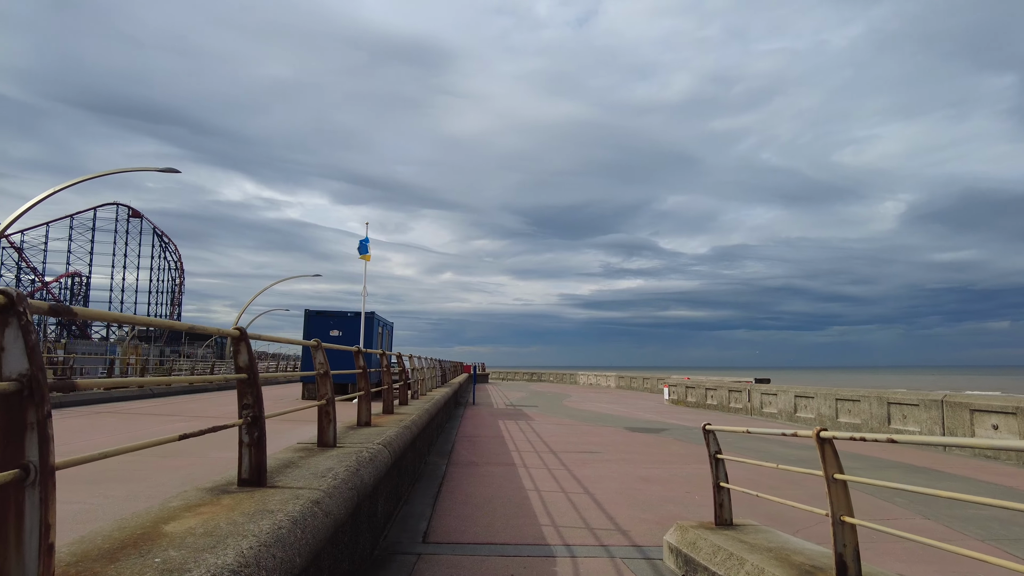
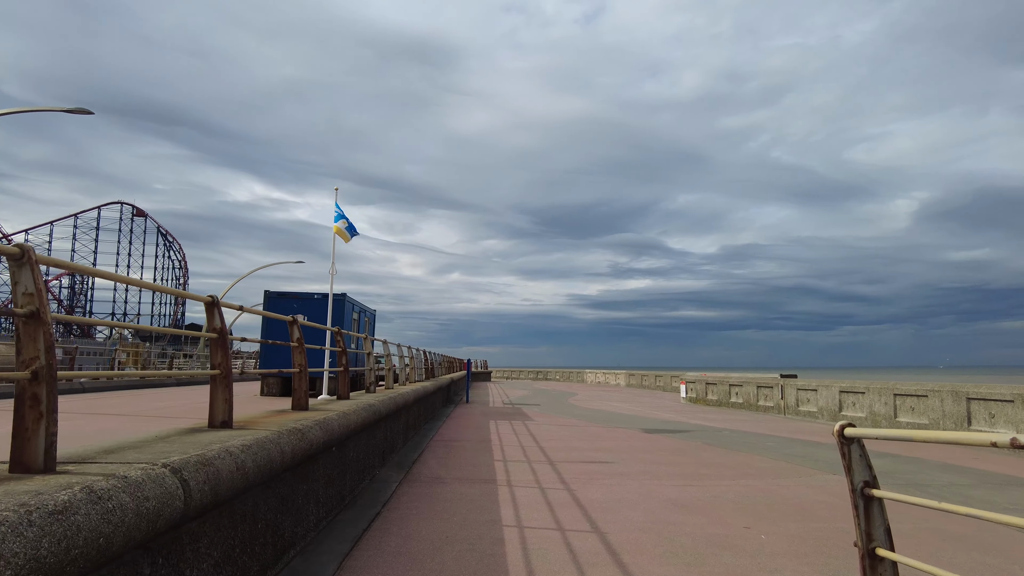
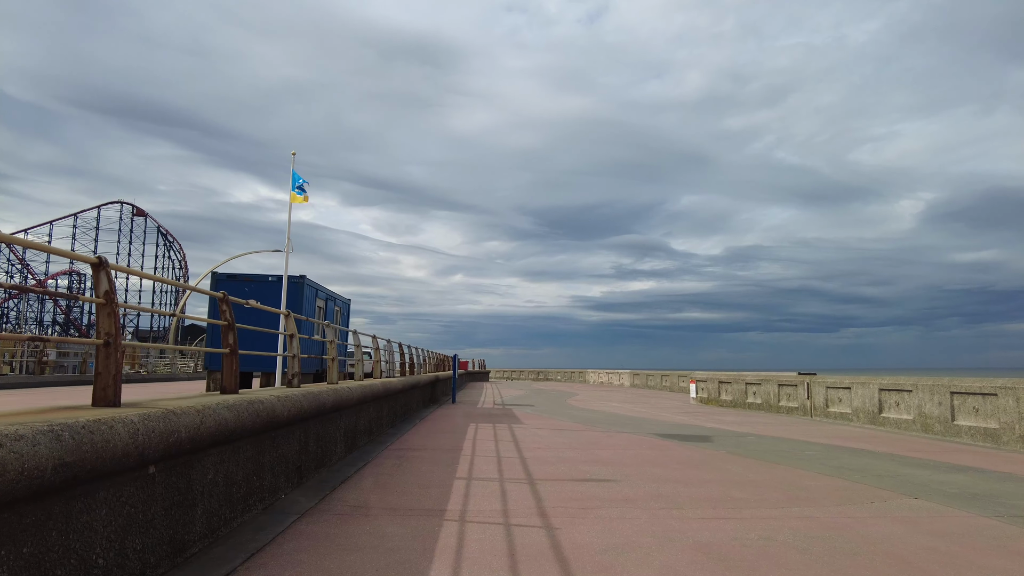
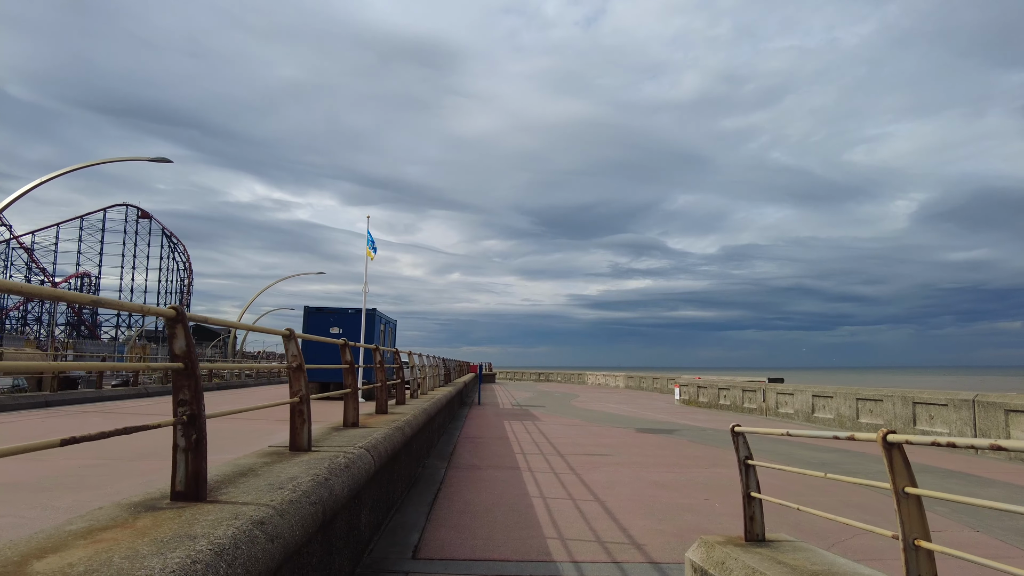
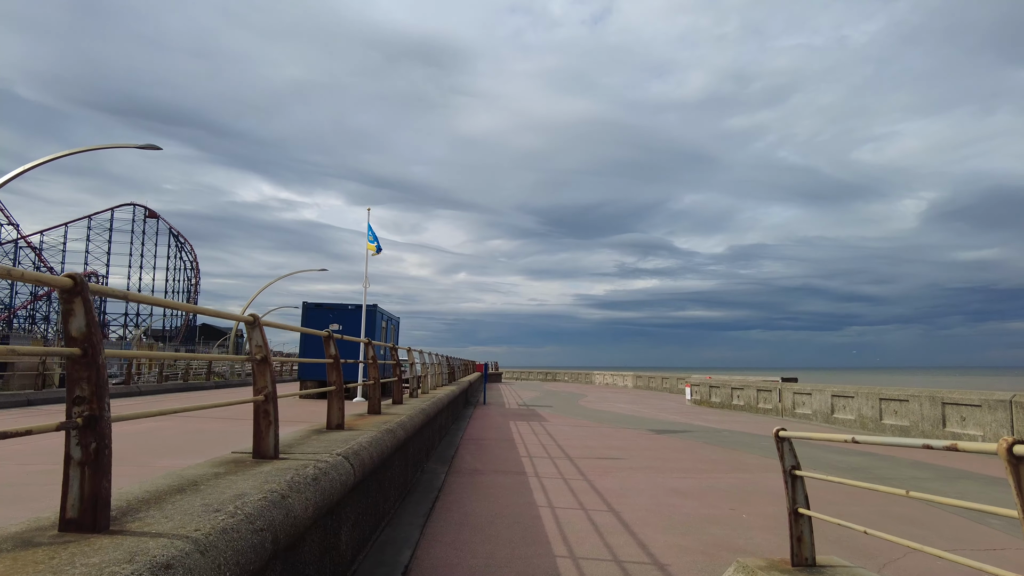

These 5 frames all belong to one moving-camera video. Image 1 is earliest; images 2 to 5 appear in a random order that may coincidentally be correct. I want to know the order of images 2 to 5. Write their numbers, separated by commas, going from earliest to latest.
4, 5, 2, 3
